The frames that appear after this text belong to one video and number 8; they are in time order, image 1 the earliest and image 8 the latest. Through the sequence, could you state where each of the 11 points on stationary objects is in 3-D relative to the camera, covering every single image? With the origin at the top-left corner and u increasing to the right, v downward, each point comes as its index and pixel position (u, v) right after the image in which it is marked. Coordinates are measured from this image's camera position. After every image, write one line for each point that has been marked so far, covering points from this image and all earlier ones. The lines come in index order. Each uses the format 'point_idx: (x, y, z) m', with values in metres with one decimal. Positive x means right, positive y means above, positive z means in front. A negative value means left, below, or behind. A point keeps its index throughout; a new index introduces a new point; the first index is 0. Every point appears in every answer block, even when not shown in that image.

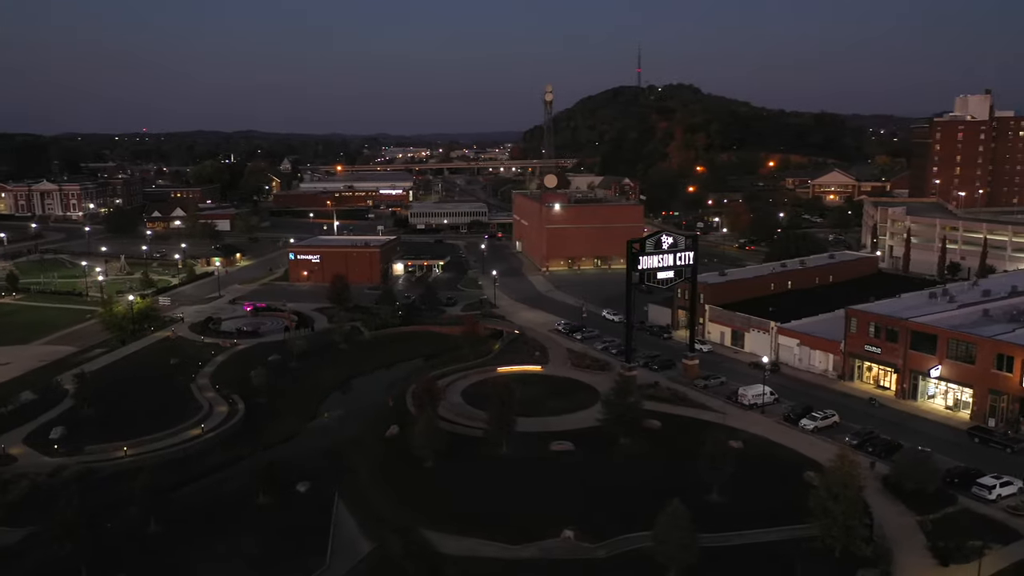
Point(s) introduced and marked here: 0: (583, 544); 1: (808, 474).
0: (+1.5, -5.5, +15.7) m
1: (+7.4, -4.6, +18.3) m
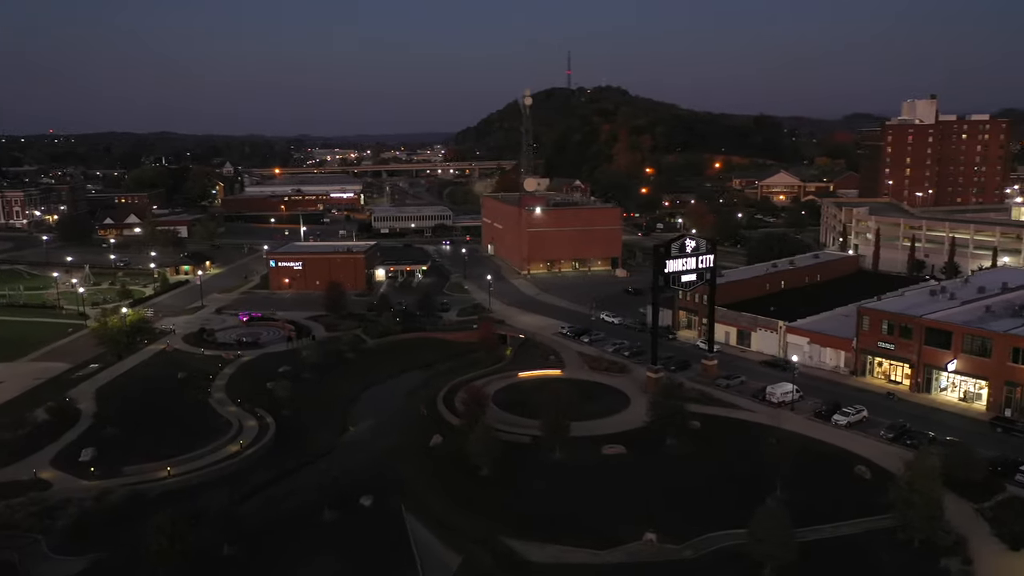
0: (+3.4, -5.6, +15.9) m
1: (+9.0, -4.6, +19.0) m
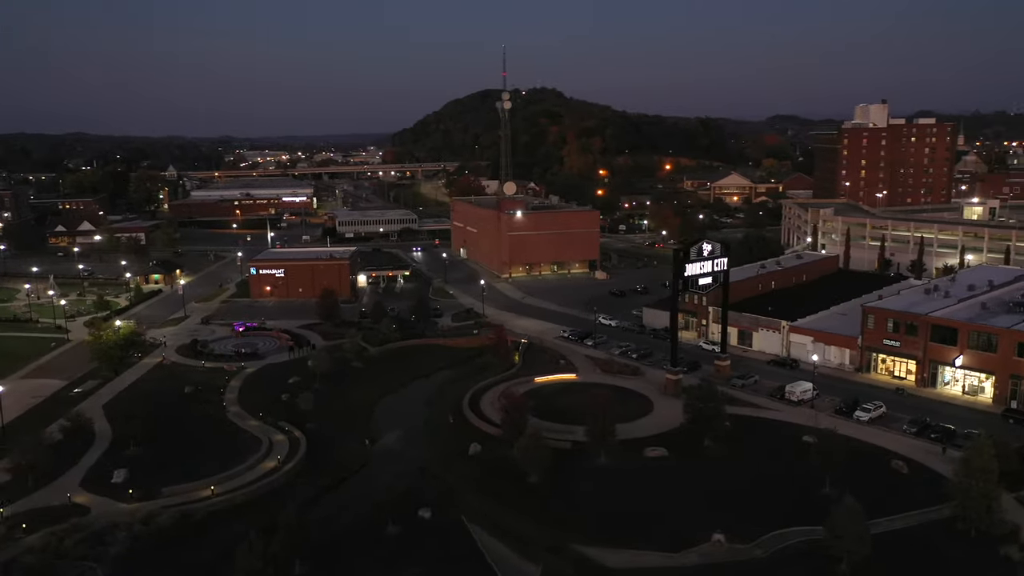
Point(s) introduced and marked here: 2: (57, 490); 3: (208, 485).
0: (+5.0, -5.7, +16.2) m
1: (+10.3, -4.7, +19.7) m
2: (-11.4, -5.1, +18.4) m
3: (-7.7, -5.1, +18.8) m
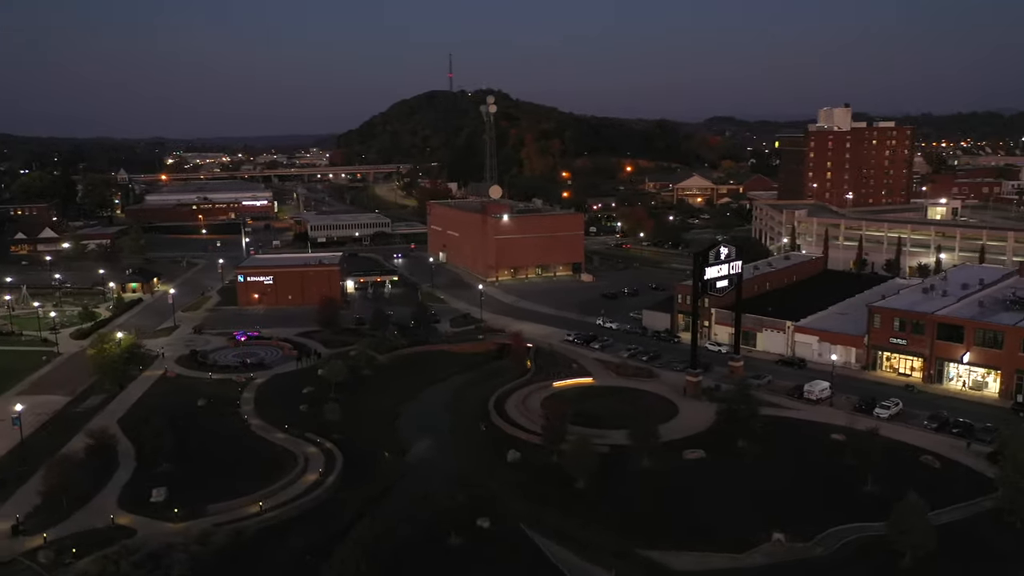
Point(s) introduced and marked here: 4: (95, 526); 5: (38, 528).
0: (+6.4, -5.8, +16.6) m
1: (+11.5, -4.7, +20.4) m
2: (-10.0, -5.4, +17.7) m
3: (-6.4, -5.3, +18.3) m
4: (-9.7, -5.5, +17.1) m
5: (-10.9, -5.5, +16.9) m
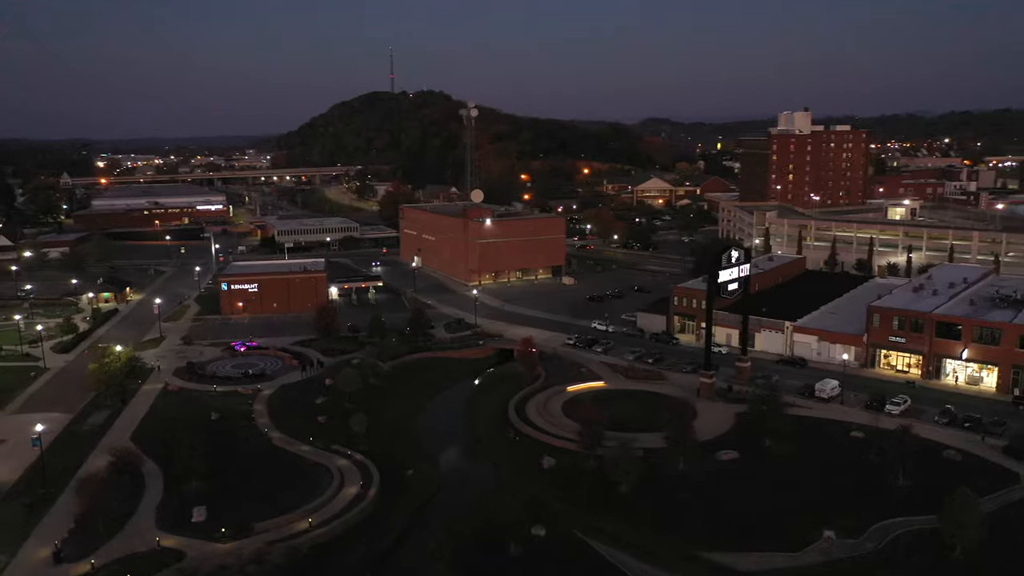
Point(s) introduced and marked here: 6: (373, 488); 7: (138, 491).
0: (+7.8, -5.9, +17.0) m
1: (+12.6, -4.7, +21.2) m
2: (-8.7, -5.7, +17.1) m
3: (-5.1, -5.6, +17.9) m
4: (-8.3, -5.8, +16.4) m
5: (-9.5, -5.9, +16.2) m
6: (-3.8, -5.4, +19.9) m
7: (-9.8, -5.3, +19.2) m
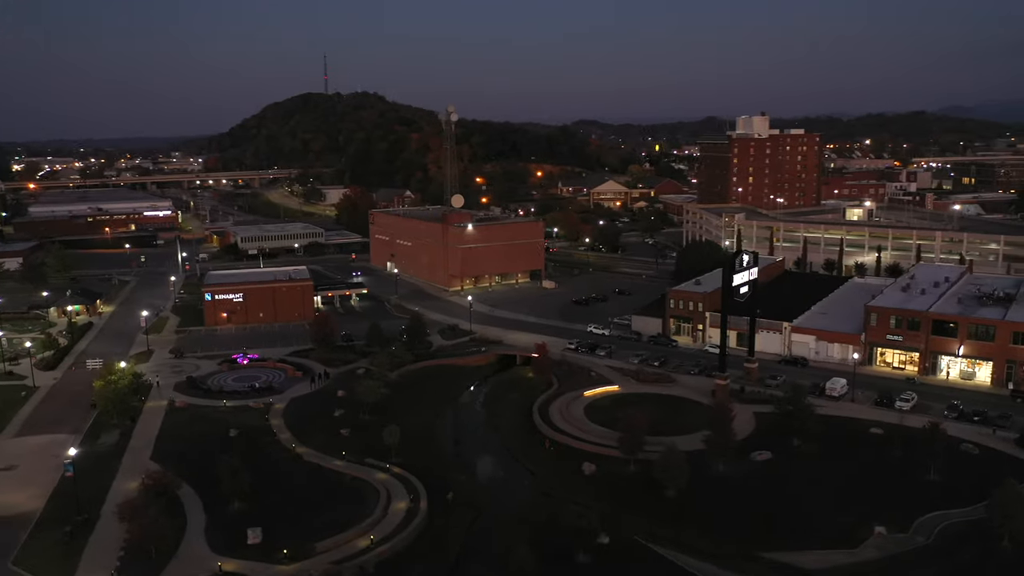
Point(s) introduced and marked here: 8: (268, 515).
0: (+9.3, -6.0, +17.7) m
1: (+13.8, -4.8, +22.3) m
2: (-7.1, -6.1, +16.5) m
3: (-3.6, -5.9, +17.6) m
4: (-6.7, -6.2, +15.9) m
5: (-7.9, -6.3, +15.6) m
6: (-2.4, -5.7, +19.6) m
7: (-8.4, -5.7, +18.6) m
8: (-6.2, -5.7, +18.5) m
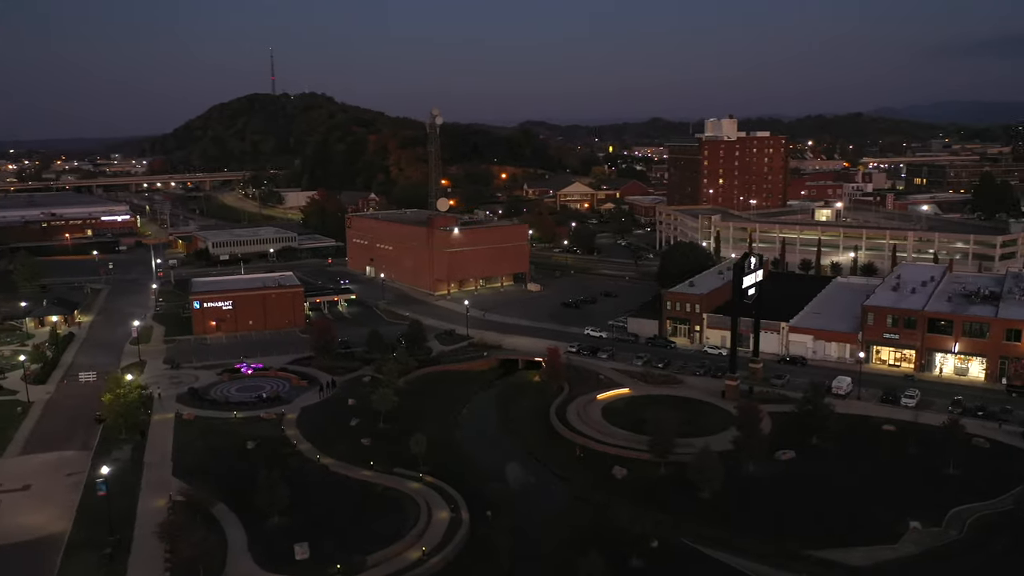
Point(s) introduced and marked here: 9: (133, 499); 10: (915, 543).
0: (+10.5, -6.0, +18.3) m
1: (+14.6, -4.8, +23.1) m
2: (-5.9, -6.3, +16.1) m
3: (-2.4, -6.1, +17.4) m
4: (-5.4, -6.4, +15.5) m
5: (-6.6, -6.5, +15.2) m
6: (-1.3, -5.9, +19.6) m
7: (-7.2, -6.0, +18.1) m
8: (-5.0, -6.0, +18.2) m
9: (-10.2, -5.7, +19.9) m
10: (+9.7, -6.2, +17.8) m
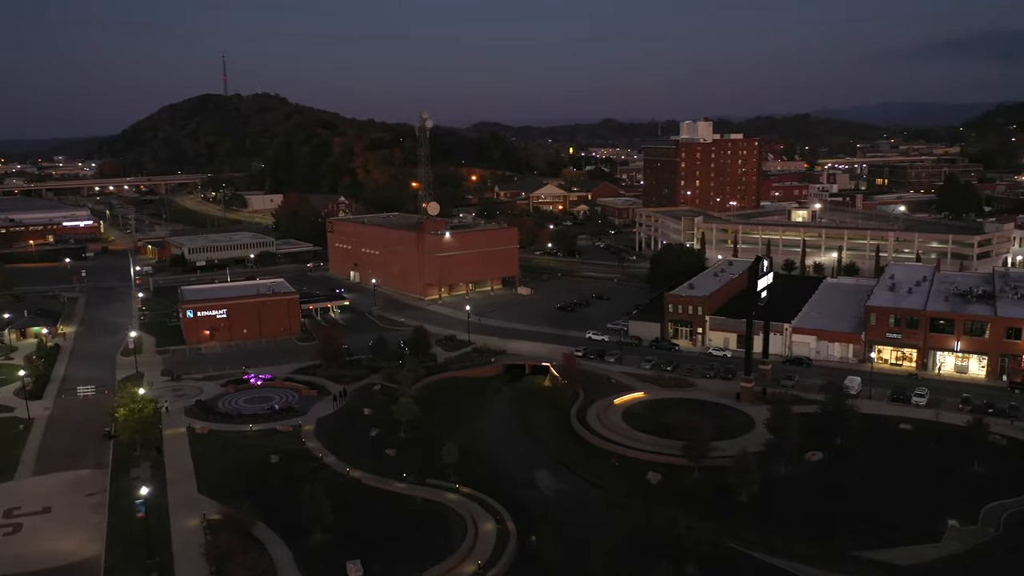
0: (+11.7, -6.1, +18.8) m
1: (+15.6, -4.8, +23.8) m
2: (-4.5, -6.6, +15.7) m
3: (-1.1, -6.4, +17.2) m
4: (-4.0, -6.7, +15.2) m
5: (-5.1, -6.8, +14.7) m
6: (-0.2, -6.1, +19.4) m
7: (-6.0, -6.3, +17.7) m
8: (-3.8, -6.2, +17.8) m
9: (-9.1, -6.0, +19.2) m
10: (+11.0, -6.3, +18.2) m
